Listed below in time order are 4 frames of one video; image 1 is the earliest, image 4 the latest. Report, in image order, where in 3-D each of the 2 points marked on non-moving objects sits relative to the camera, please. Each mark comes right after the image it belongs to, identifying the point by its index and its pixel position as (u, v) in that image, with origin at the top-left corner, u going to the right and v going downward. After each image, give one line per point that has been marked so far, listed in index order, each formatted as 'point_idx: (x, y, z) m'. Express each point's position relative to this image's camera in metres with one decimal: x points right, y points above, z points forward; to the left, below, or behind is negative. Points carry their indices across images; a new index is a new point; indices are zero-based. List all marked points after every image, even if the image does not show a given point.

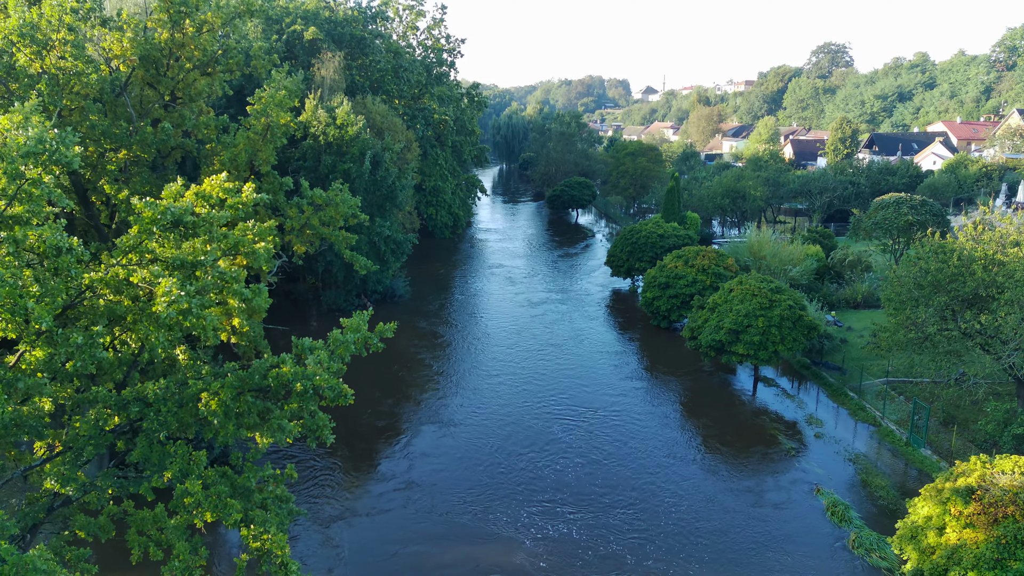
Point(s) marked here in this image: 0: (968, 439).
0: (+10.9, -3.6, +19.1) m
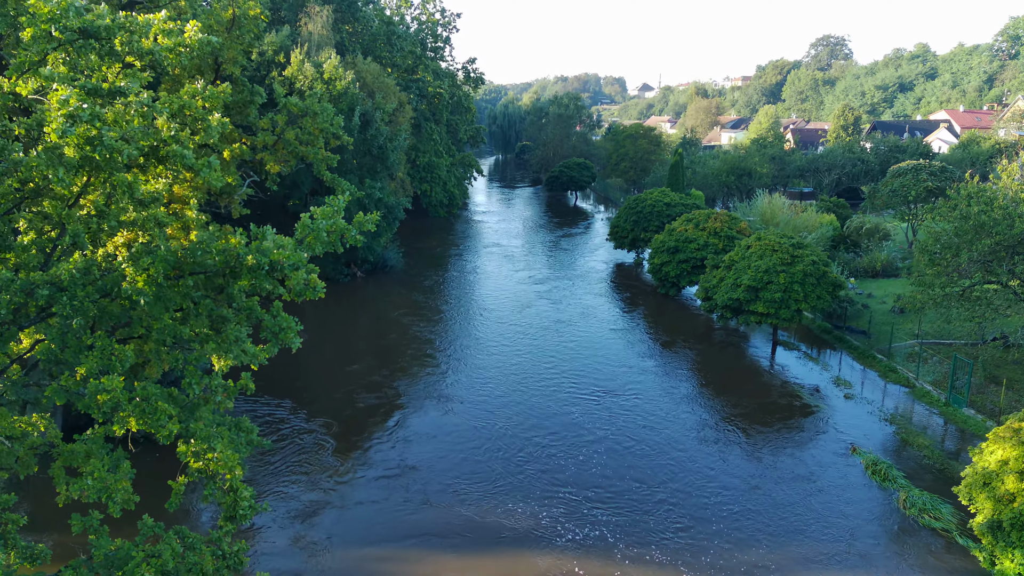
0: (+10.9, -2.4, +17.3) m
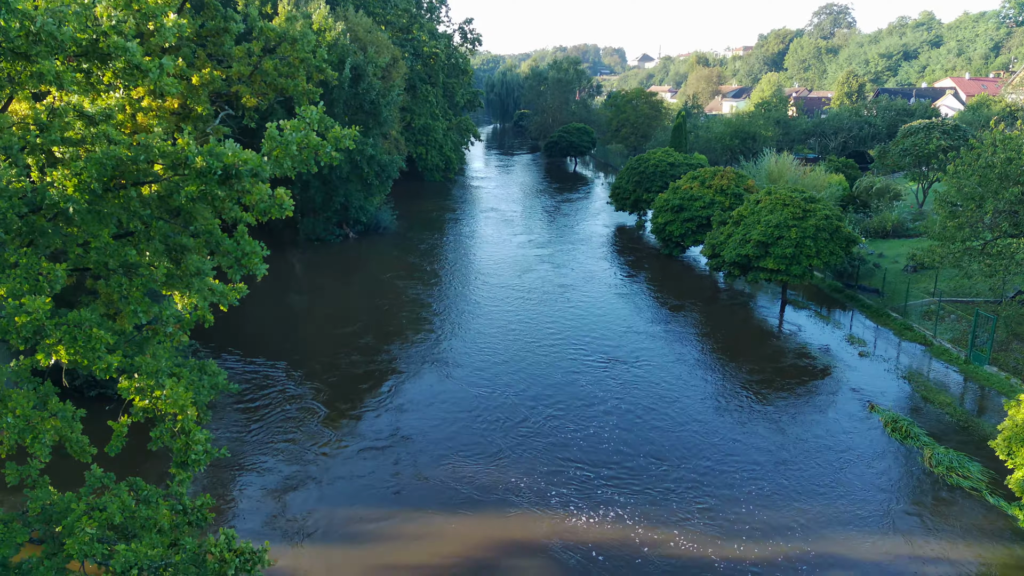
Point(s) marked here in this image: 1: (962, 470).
0: (+10.9, -1.4, +16.4) m
1: (+7.1, -2.9, +12.8) m
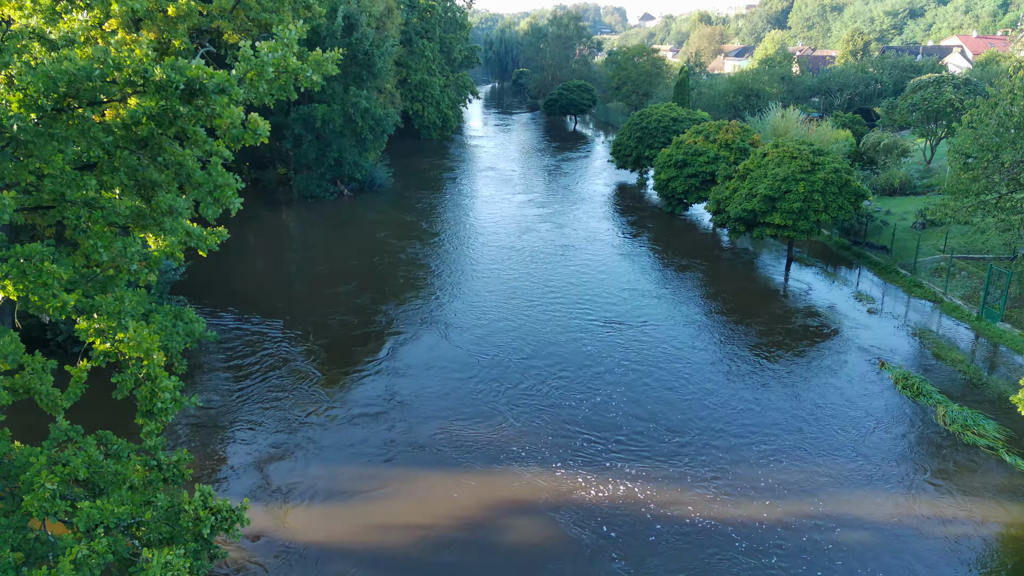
0: (+10.8, -0.4, +15.9) m
1: (+7.1, -2.1, +12.4) m
